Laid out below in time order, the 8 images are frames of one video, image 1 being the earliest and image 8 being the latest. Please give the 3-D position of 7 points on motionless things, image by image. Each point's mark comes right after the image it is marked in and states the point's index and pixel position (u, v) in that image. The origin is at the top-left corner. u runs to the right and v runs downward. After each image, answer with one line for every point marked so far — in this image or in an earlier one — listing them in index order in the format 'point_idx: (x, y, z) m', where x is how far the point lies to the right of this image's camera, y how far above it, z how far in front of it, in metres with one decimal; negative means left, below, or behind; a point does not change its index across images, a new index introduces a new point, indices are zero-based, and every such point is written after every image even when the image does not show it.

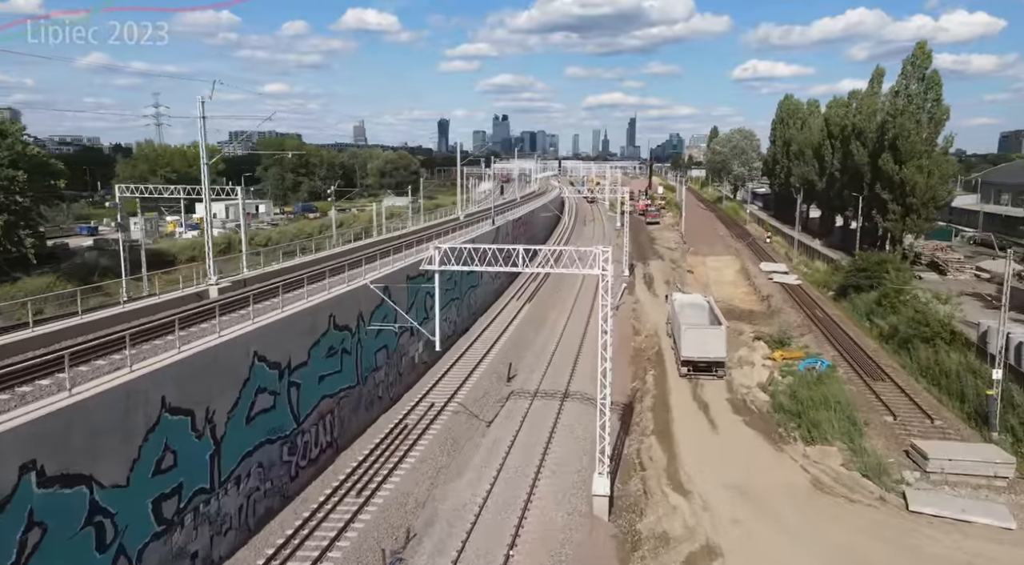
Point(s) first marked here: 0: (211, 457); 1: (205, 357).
0: (-6.5, -3.8, +15.1) m
1: (-6.6, -1.6, +15.1) m
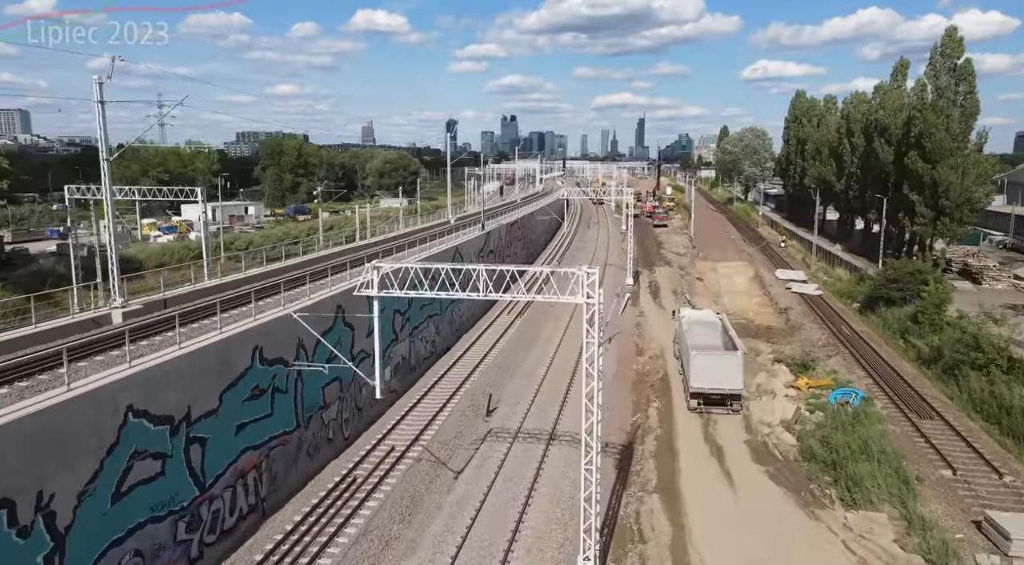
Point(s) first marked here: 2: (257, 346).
0: (-7.3, -4.4, +11.1) m
1: (-7.5, -2.2, +11.0) m
2: (-6.2, -1.5, +17.2) m
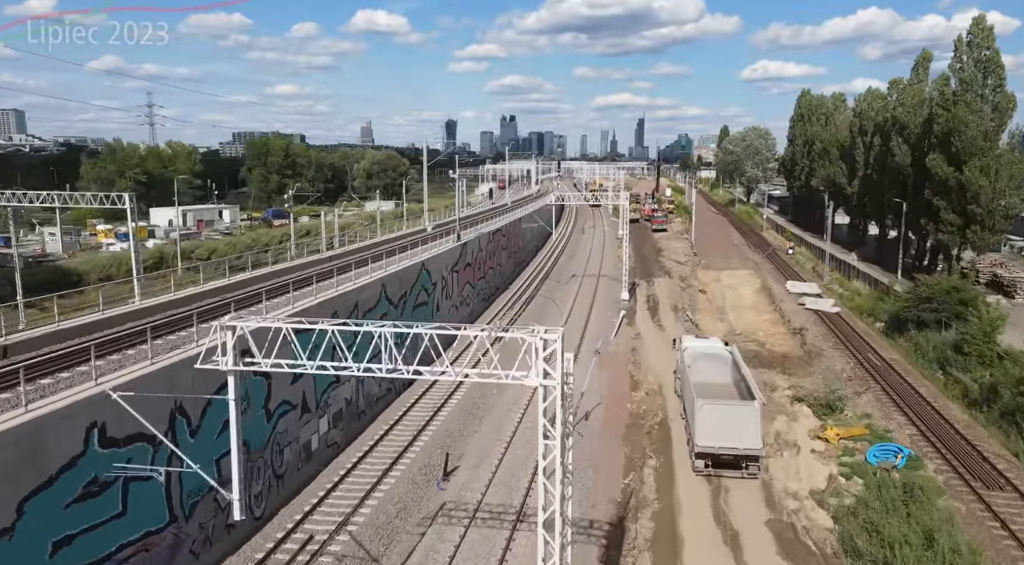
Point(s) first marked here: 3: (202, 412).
0: (-8.4, -5.3, +6.2) m
1: (-8.6, -3.1, +6.2) m
2: (-7.3, -2.5, +12.4) m
3: (-6.8, -2.8, +15.4) m
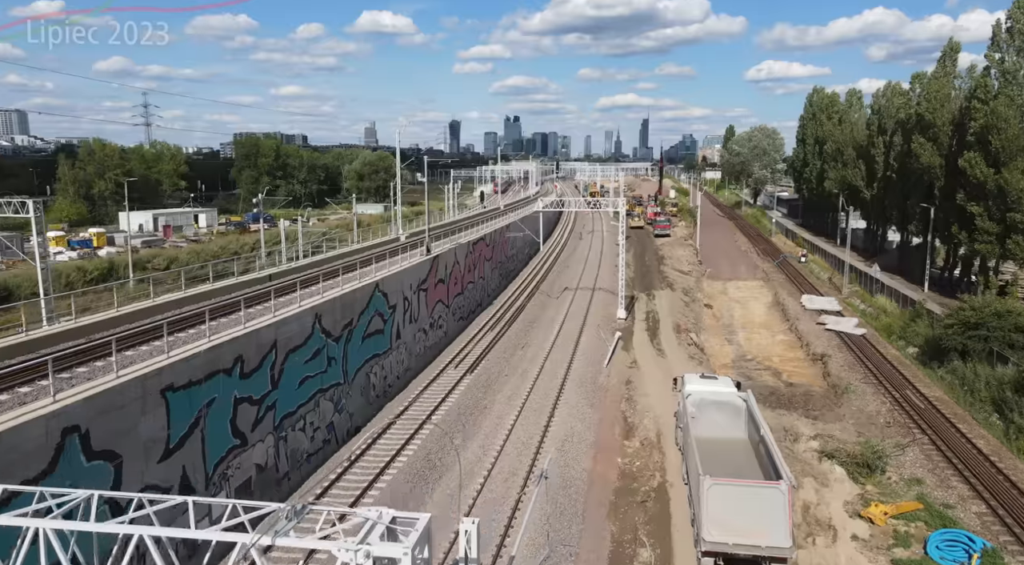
0: (-9.6, -6.1, +1.4) m
1: (-9.8, -4.0, +1.4) m
2: (-8.5, -3.3, +7.6) m
3: (-7.9, -3.7, +10.6) m
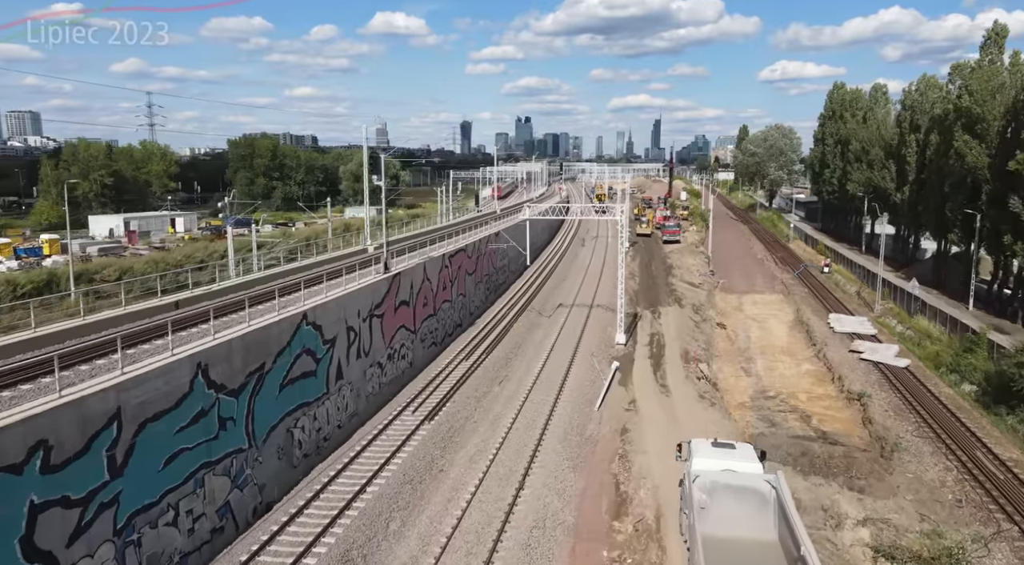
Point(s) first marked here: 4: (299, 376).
0: (-11.1, -6.9, -3.7) m
1: (-11.3, -4.8, -3.8) m
2: (-9.9, -4.2, +2.4) m
3: (-9.3, -4.5, +5.4) m
4: (-6.1, -2.7, +20.1) m
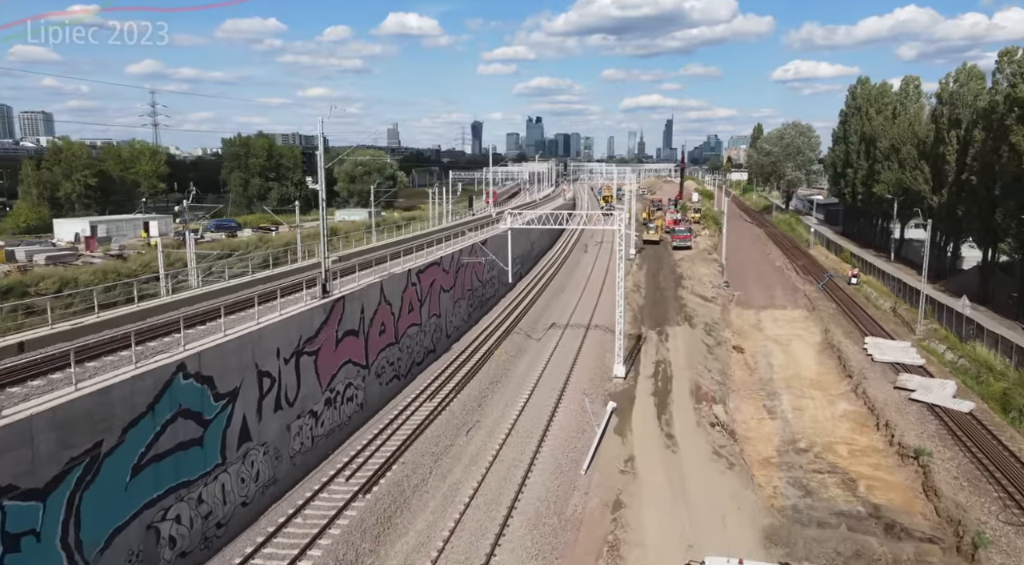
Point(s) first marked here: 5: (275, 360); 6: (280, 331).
0: (-12.6, -7.7, -8.9) m
1: (-12.7, -5.6, -8.9) m
2: (-11.3, -5.0, -2.8) m
3: (-10.6, -5.3, +0.2) m
4: (-7.2, -3.5, +14.8) m
5: (-6.4, -2.0, +18.8) m
6: (-6.3, -1.2, +19.0) m
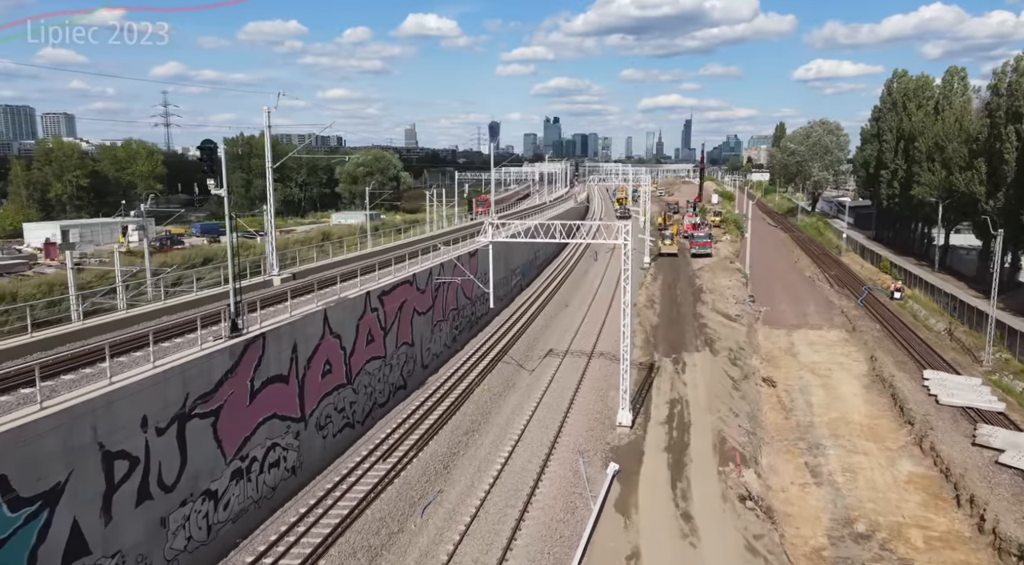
0: (-14.2, -8.5, -13.9) m
1: (-14.3, -6.4, -14.0) m
2: (-12.7, -5.7, -7.8) m
3: (-12.0, -6.1, -4.9) m
4: (-8.2, -4.3, +9.7) m
5: (-7.2, -2.8, +13.6) m
6: (-7.1, -2.0, +13.8) m
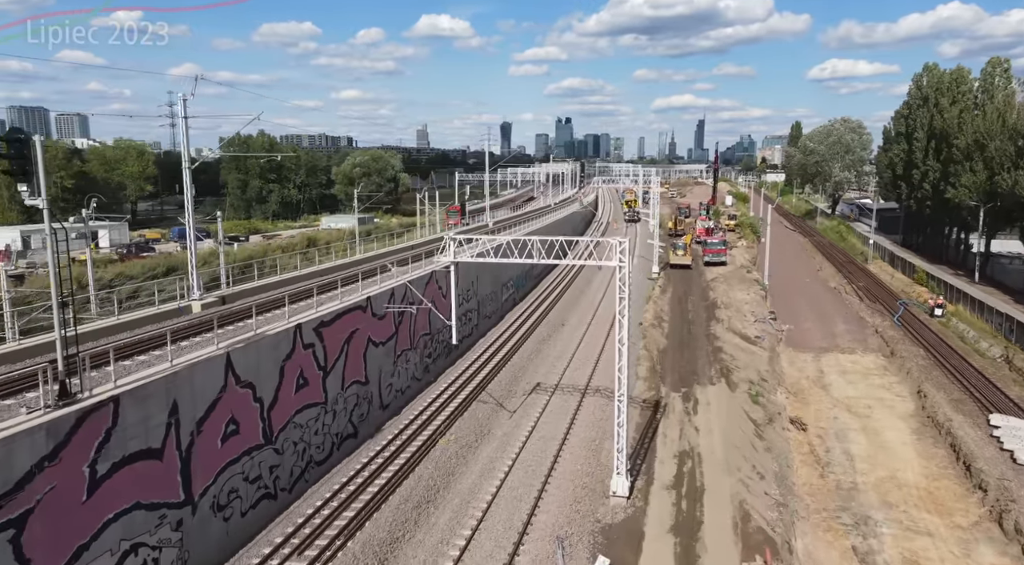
0: (-15.7, -9.3, -18.5) m
1: (-15.9, -7.1, -18.6) m
2: (-14.1, -6.5, -12.5) m
3: (-13.4, -6.9, -9.5) m
4: (-9.3, -5.1, +4.9) m
5: (-8.3, -3.6, +8.8) m
6: (-8.2, -2.8, +9.0) m
